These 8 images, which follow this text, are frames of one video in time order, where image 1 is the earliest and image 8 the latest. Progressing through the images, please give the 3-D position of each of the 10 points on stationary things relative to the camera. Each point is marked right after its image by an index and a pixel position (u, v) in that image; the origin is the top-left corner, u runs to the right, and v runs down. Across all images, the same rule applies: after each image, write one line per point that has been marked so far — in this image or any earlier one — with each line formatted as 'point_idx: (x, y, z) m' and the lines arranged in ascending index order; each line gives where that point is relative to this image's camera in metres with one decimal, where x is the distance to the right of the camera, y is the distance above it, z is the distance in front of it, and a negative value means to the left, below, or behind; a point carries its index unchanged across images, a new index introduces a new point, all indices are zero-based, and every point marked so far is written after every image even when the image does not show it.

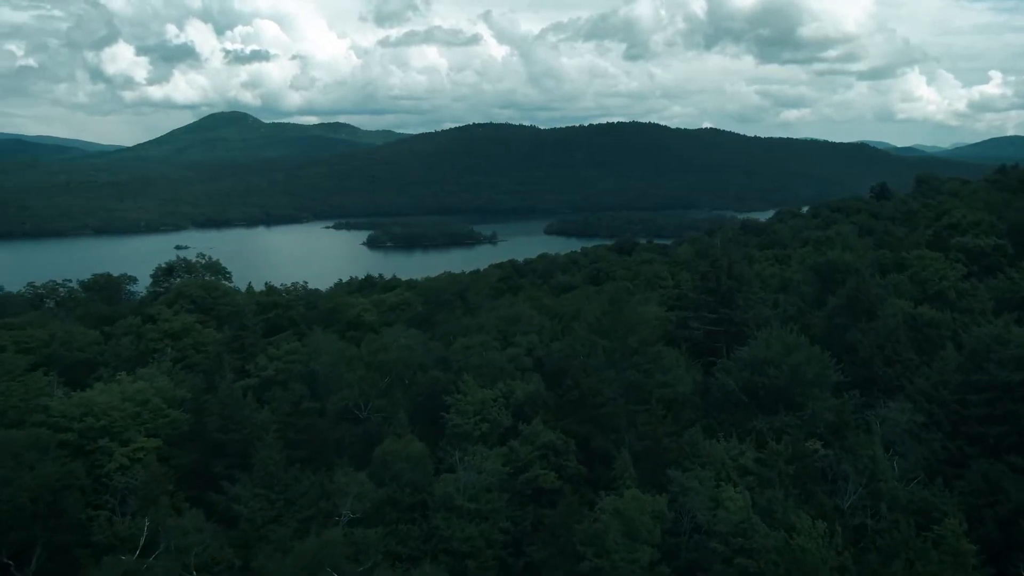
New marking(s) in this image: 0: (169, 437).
0: (-6.0, -2.6, +13.9) m
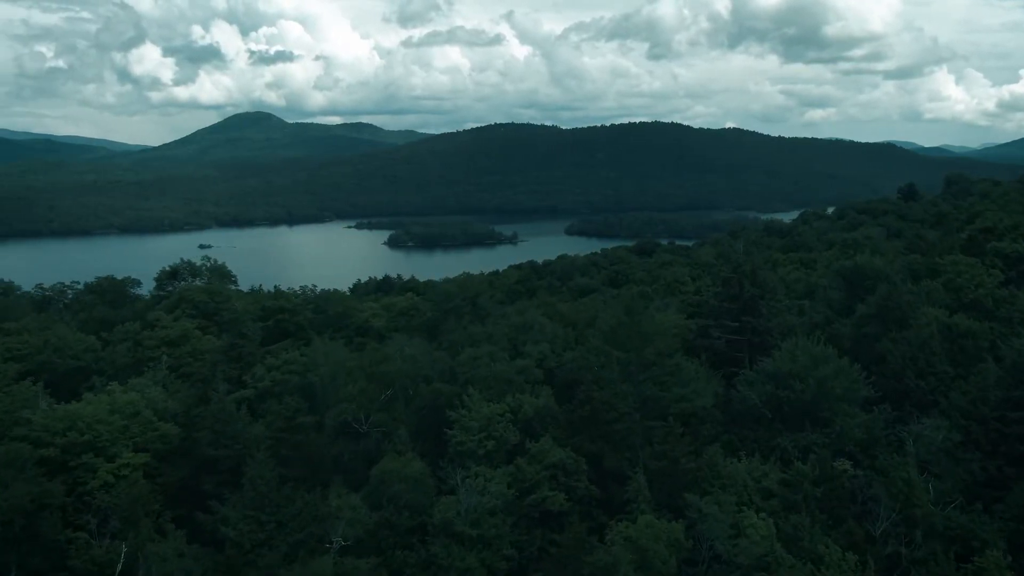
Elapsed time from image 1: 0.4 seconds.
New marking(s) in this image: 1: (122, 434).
0: (-5.9, -2.7, +13.2) m
1: (-6.5, -2.4, +13.1) m
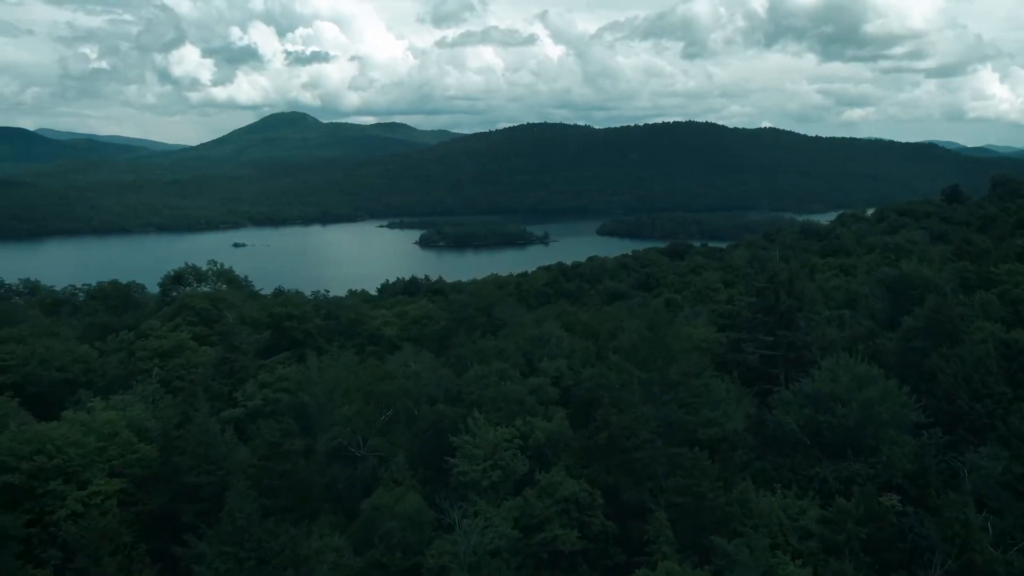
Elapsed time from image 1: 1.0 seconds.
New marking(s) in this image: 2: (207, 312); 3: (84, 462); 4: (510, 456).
0: (-5.8, -2.9, +12.2) m
1: (-6.4, -2.6, +12.1) m
2: (-7.5, -0.6, +19.3) m
3: (-6.5, -2.6, +11.9) m
4: (0.0, -2.6, +12.4) m
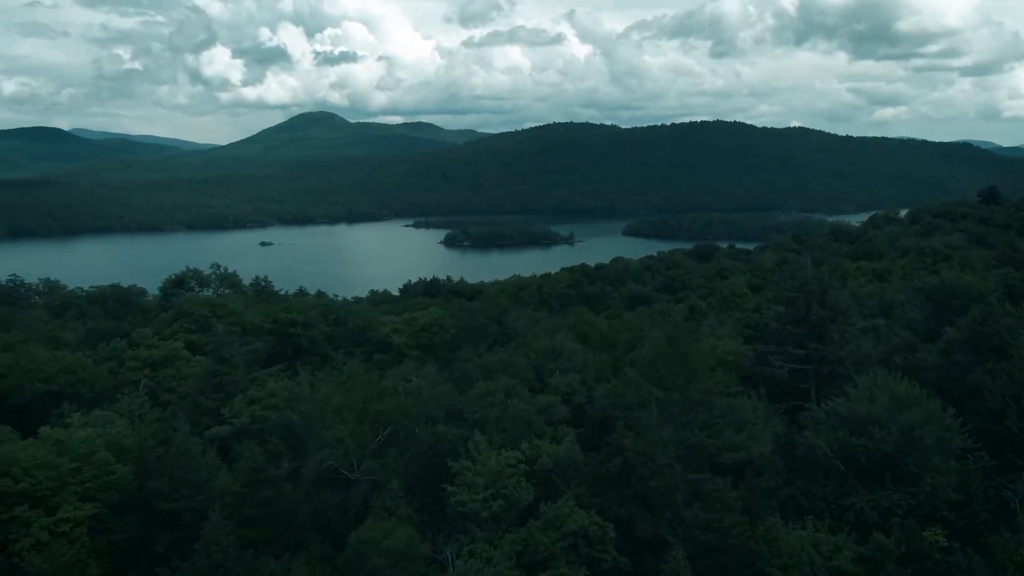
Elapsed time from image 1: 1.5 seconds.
0: (-5.8, -3.1, +11.3) m
1: (-6.4, -2.7, +11.2) m
2: (-7.2, -0.7, +18.5) m
3: (-6.4, -2.8, +11.1) m
4: (0.0, -2.8, +11.3) m
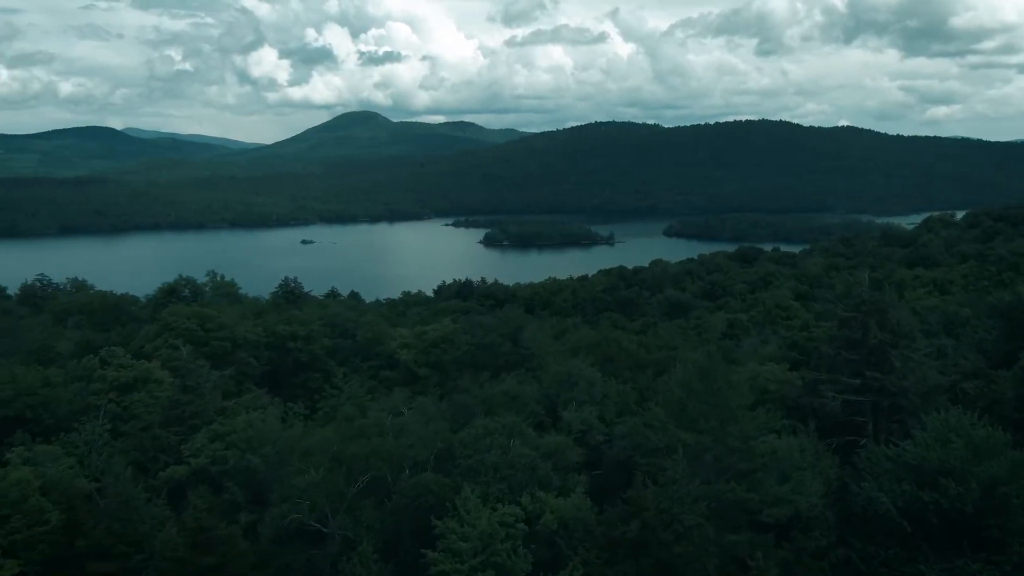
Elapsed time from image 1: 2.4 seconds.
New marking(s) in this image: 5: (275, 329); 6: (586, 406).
0: (-5.8, -3.3, +9.7) m
1: (-6.4, -3.0, +9.6) m
2: (-6.8, -1.0, +16.9) m
3: (-6.5, -3.0, +9.5) m
4: (-0.1, -3.1, +9.4) m
5: (-5.8, -1.0, +19.4) m
6: (+1.2, -2.0, +13.1) m
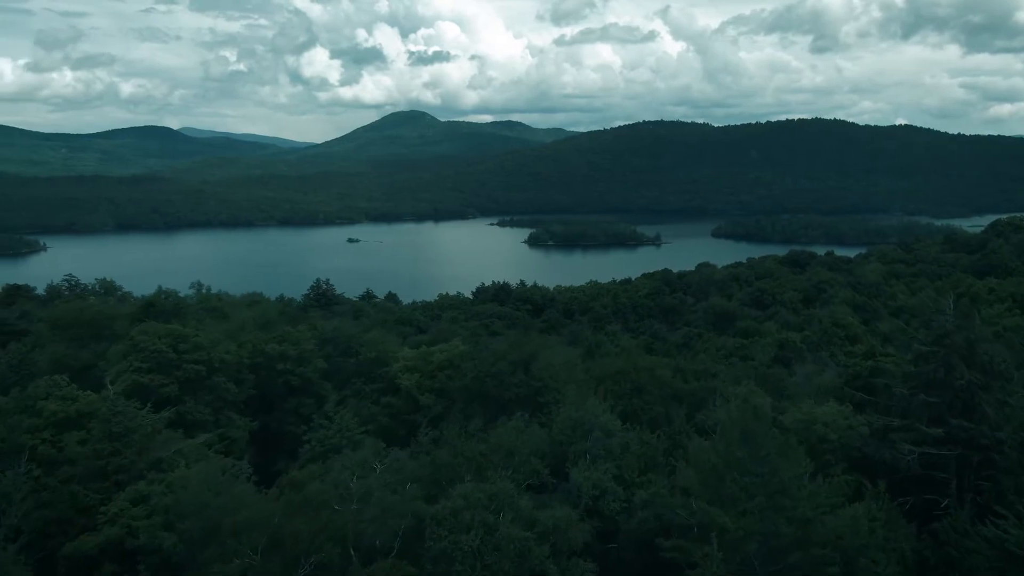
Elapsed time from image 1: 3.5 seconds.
0: (-6.1, -3.7, +7.7) m
1: (-6.6, -3.3, +7.7) m
2: (-6.6, -1.3, +14.9) m
3: (-6.7, -3.3, +7.5) m
4: (-0.3, -3.5, +7.1) m
5: (-5.5, -1.3, +17.3) m
6: (+1.2, -2.4, +10.6) m
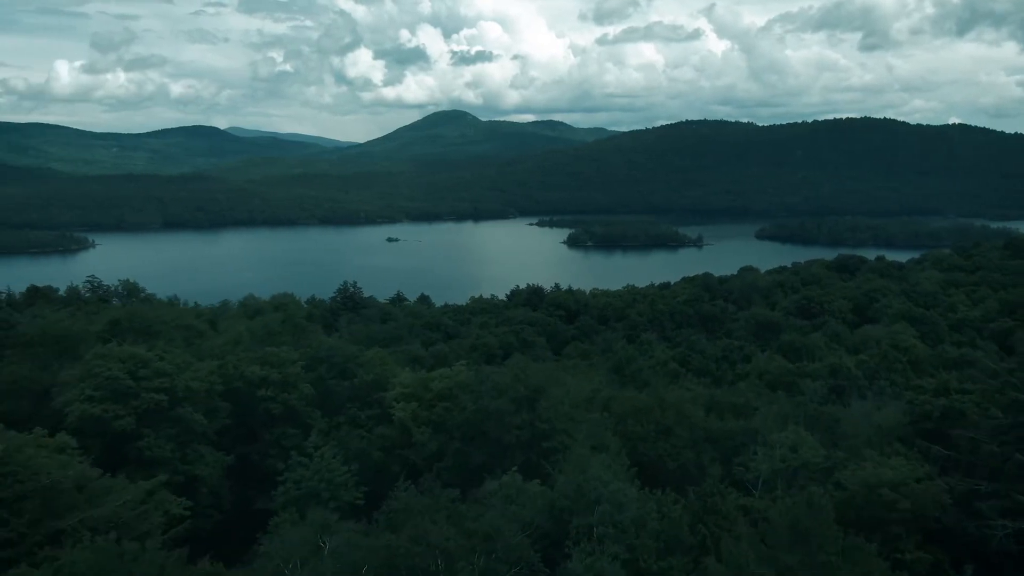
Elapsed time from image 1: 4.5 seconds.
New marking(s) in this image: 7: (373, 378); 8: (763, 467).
0: (-6.4, -4.0, +5.9) m
1: (-7.0, -3.6, +5.9) m
2: (-6.6, -1.6, +13.1) m
3: (-7.1, -3.6, +5.7) m
4: (-0.7, -3.9, +4.9) m
5: (-5.3, -1.6, +15.4) m
6: (+1.0, -2.7, +8.4) m
7: (-3.1, -1.9, +16.9) m
8: (+3.7, -2.4, +11.6) m
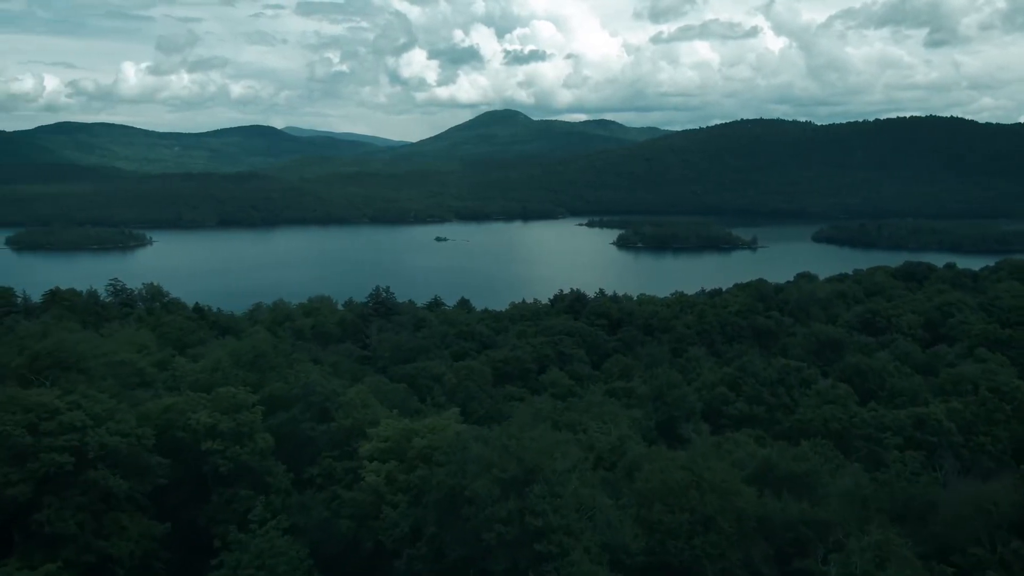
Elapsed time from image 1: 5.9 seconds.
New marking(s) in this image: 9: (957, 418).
0: (-7.0, -4.4, +3.3) m
1: (-7.6, -4.1, +3.3) m
2: (-6.7, -2.0, +10.5) m
3: (-7.7, -4.1, +3.2) m
4: (-1.3, -4.4, +2.0) m
5: (-5.2, -2.1, +12.8) m
6: (+0.6, -3.3, +5.4) m
7: (-3.0, -2.4, +14.1) m
8: (+3.4, -3.0, +8.3) m
9: (+8.6, -2.5, +15.1) m
